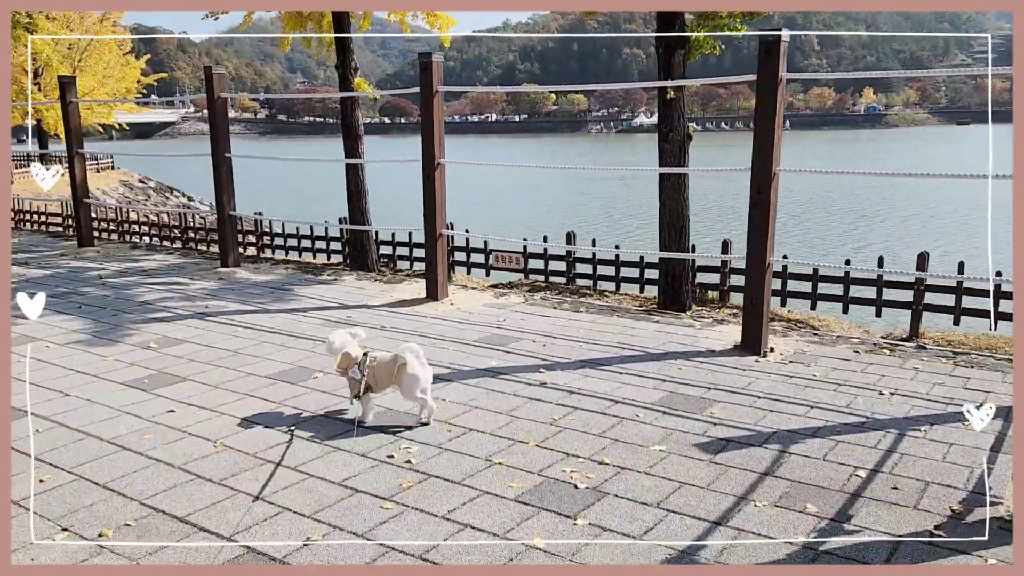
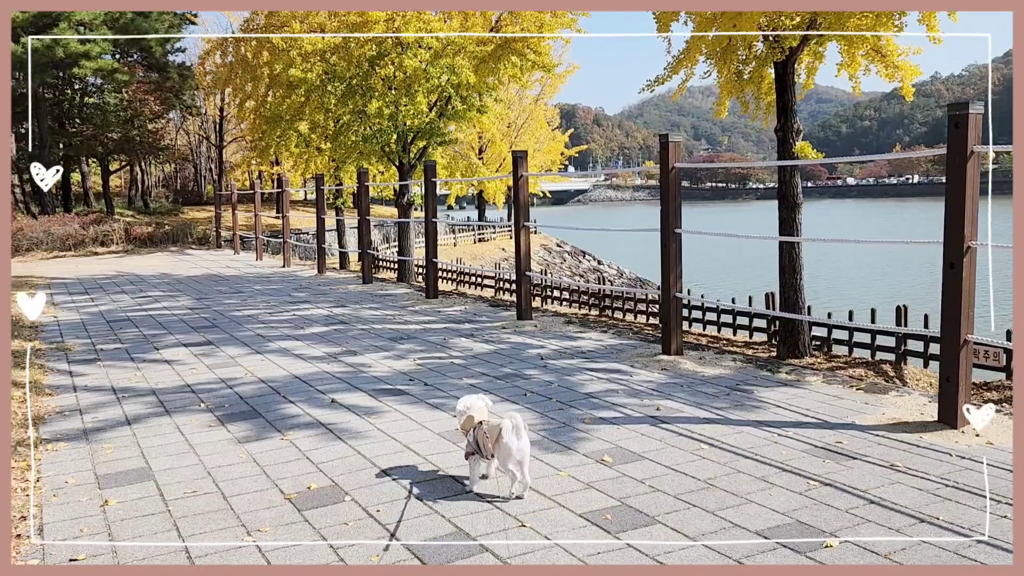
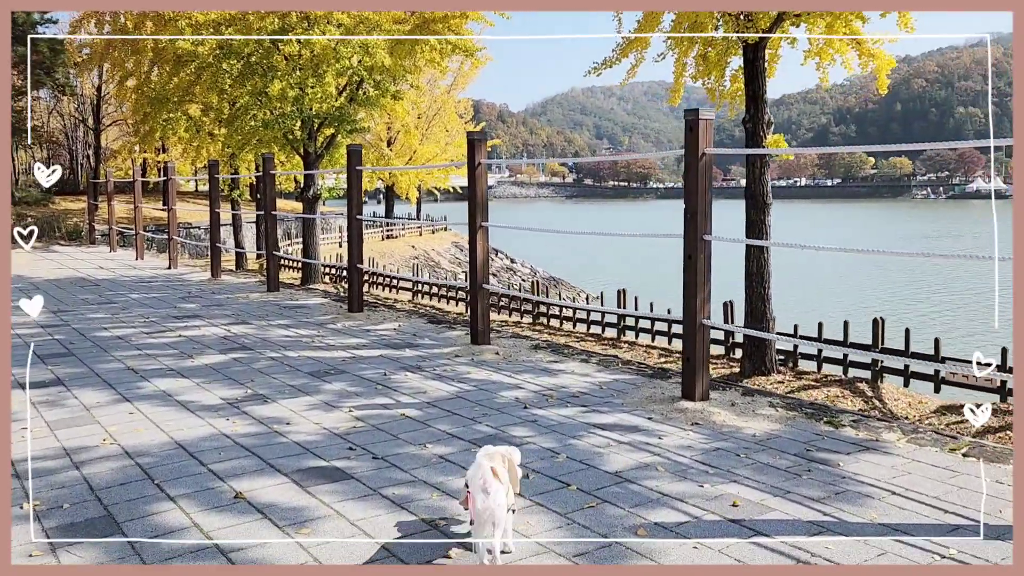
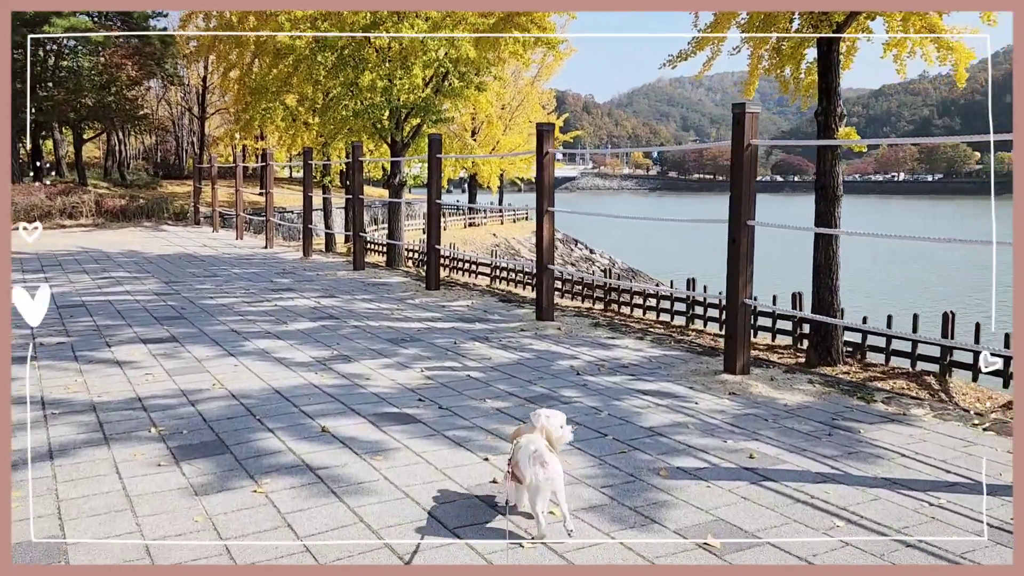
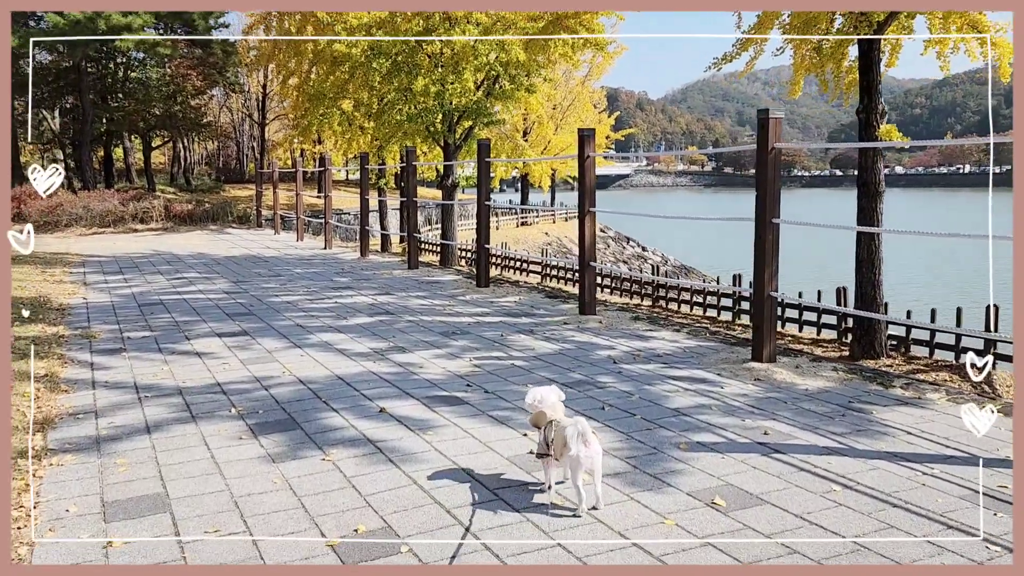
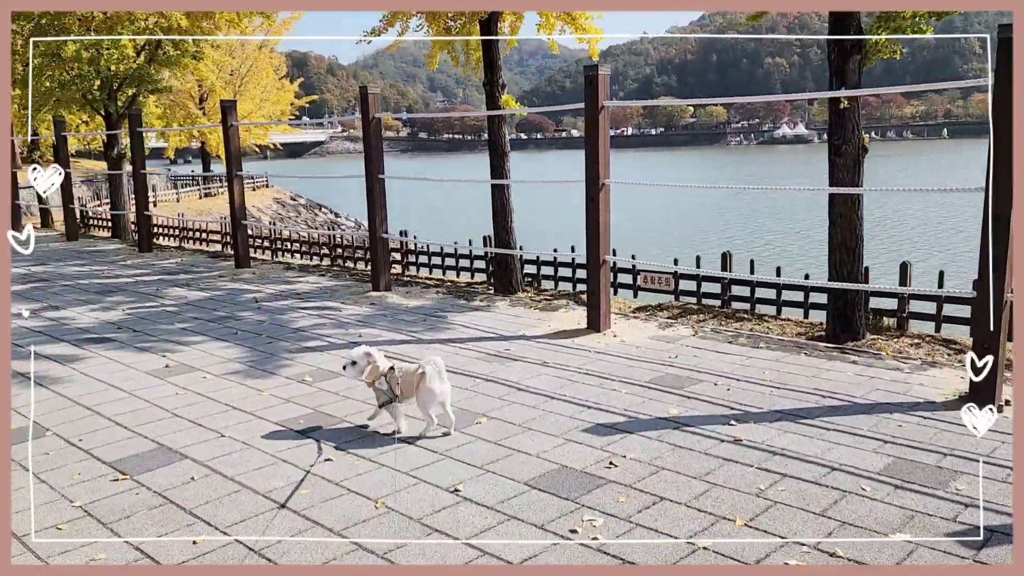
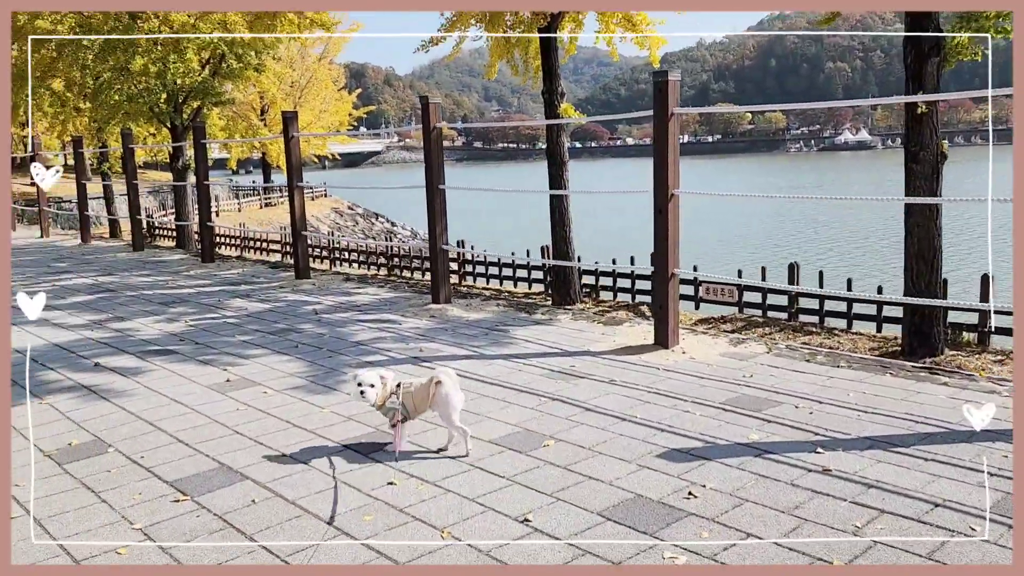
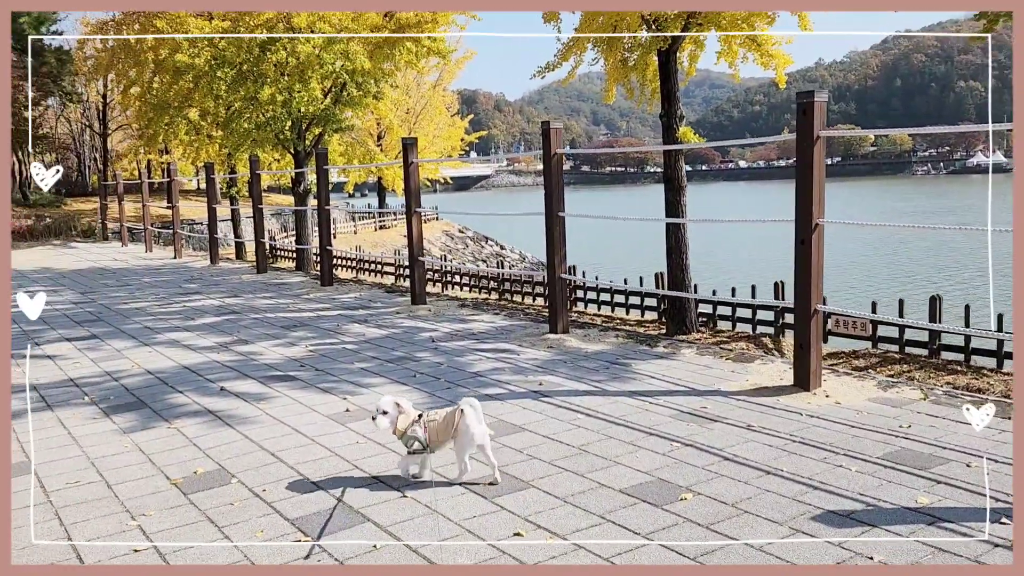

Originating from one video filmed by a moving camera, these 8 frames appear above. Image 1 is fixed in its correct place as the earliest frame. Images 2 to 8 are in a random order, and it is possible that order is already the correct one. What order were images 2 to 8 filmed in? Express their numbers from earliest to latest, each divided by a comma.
6, 7, 8, 2, 5, 4, 3
